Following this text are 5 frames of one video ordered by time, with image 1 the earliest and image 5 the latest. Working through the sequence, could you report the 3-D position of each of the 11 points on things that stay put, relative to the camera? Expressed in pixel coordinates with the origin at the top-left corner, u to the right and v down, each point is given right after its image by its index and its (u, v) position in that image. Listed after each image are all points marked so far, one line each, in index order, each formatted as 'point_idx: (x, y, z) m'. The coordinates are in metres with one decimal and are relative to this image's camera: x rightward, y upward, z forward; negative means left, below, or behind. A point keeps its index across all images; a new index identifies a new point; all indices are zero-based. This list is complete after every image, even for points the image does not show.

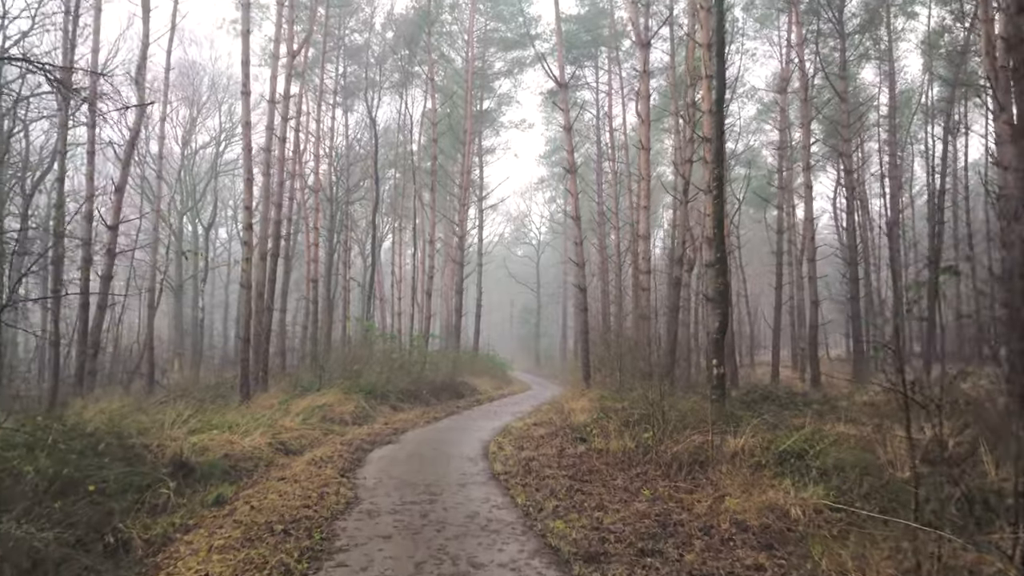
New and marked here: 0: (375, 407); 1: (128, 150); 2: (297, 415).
0: (-2.4, -2.1, +11.2) m
1: (-8.1, +2.9, +13.3) m
2: (-3.2, -1.9, +9.3) m
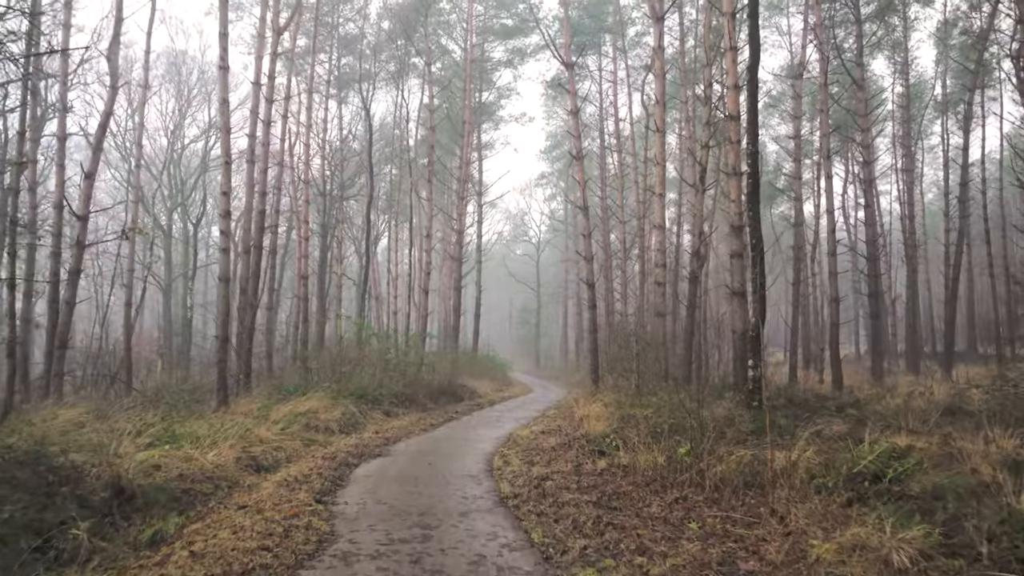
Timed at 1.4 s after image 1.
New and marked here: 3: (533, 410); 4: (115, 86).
0: (-2.3, -2.0, +10.2) m
1: (-8.0, +3.0, +12.3) m
2: (-3.1, -1.8, +8.2) m
3: (+0.5, -2.5, +13.1) m
4: (-7.6, +3.9, +12.1) m
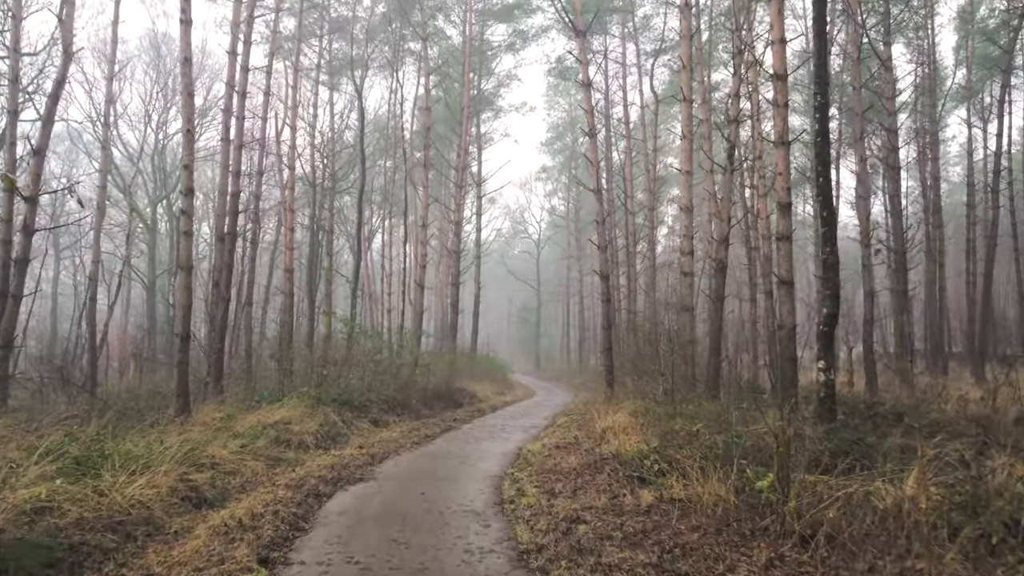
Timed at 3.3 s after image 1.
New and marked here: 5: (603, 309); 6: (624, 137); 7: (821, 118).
0: (-2.2, -1.9, +8.8) m
1: (-7.9, +3.2, +10.9) m
2: (-3.0, -1.6, +6.8) m
3: (+0.6, -2.4, +11.7) m
4: (-7.5, +4.0, +10.7) m
5: (+1.8, -0.4, +12.3) m
6: (+3.5, +4.8, +19.9) m
7: (+3.0, +1.7, +6.2) m
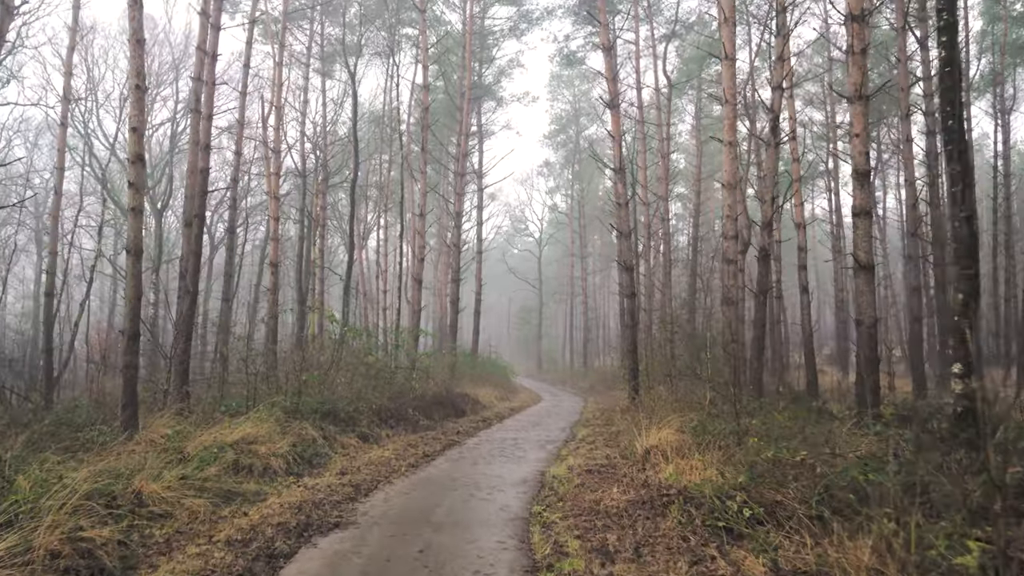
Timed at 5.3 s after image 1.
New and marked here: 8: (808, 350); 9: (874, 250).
0: (-2.0, -1.7, +7.3) m
1: (-7.8, +3.3, +9.3) m
2: (-2.8, -1.5, +5.3) m
3: (+0.7, -2.3, +10.2) m
4: (-7.3, +4.1, +9.1) m
5: (+2.0, -0.3, +10.9) m
6: (+3.7, +4.8, +18.4) m
7: (+3.2, +1.8, +4.7) m
8: (+6.2, -1.3, +13.2) m
9: (+3.8, +0.4, +6.6) m
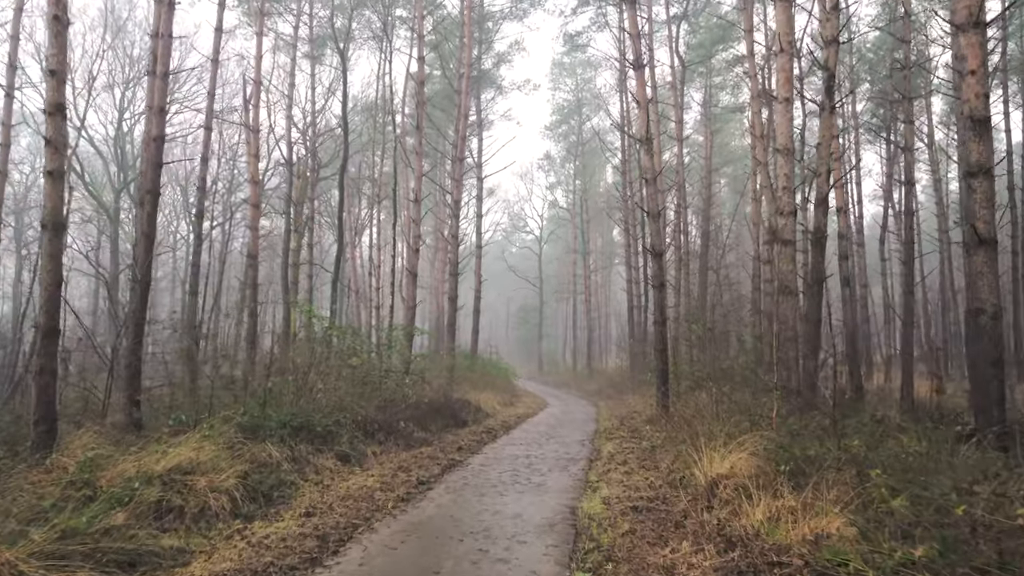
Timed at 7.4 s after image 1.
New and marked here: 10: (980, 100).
0: (-1.9, -1.6, +5.8) m
1: (-7.6, +3.4, +7.8) m
2: (-2.6, -1.3, +3.8) m
3: (+0.9, -2.1, +8.8) m
4: (-7.2, +4.3, +7.6) m
5: (+2.1, -0.1, +9.4) m
6: (+3.7, +5.0, +17.0) m
7: (+3.4, +2.0, +3.3) m
8: (+6.3, -1.1, +11.7) m
9: (+3.9, +0.5, +5.1) m
10: (+3.8, +1.5, +5.2) m
